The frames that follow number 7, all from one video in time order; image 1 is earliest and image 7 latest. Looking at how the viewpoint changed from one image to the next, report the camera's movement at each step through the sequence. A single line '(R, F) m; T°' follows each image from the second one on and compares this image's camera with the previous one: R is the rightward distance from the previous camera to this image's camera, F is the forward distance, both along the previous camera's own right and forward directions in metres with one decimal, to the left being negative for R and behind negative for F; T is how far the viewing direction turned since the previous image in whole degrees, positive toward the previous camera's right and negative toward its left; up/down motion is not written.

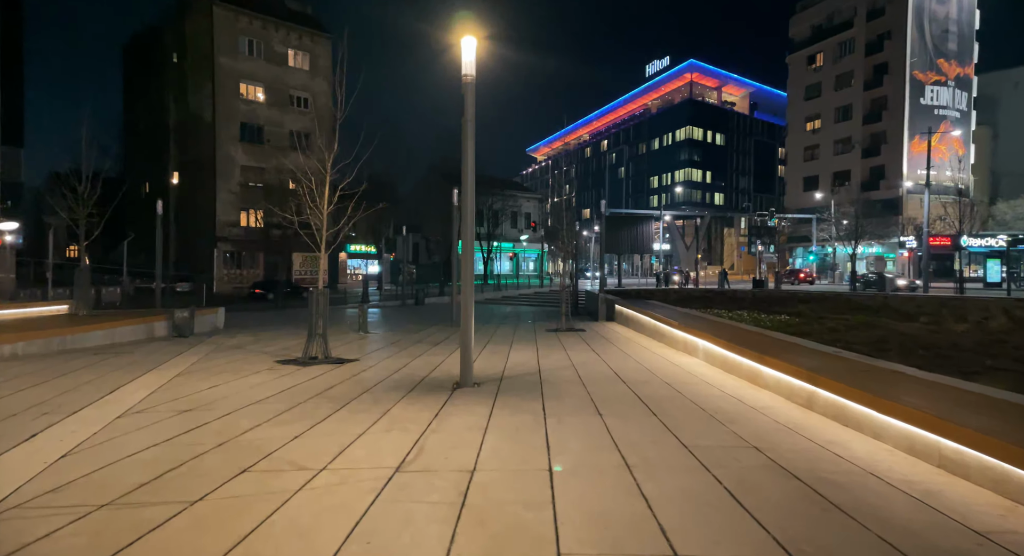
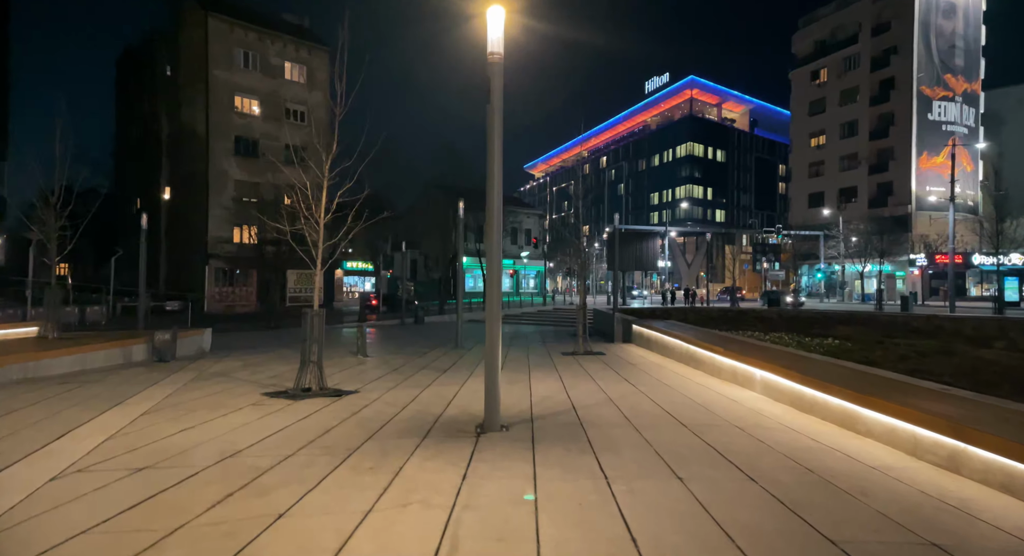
(-0.5, +1.4) m; 0°
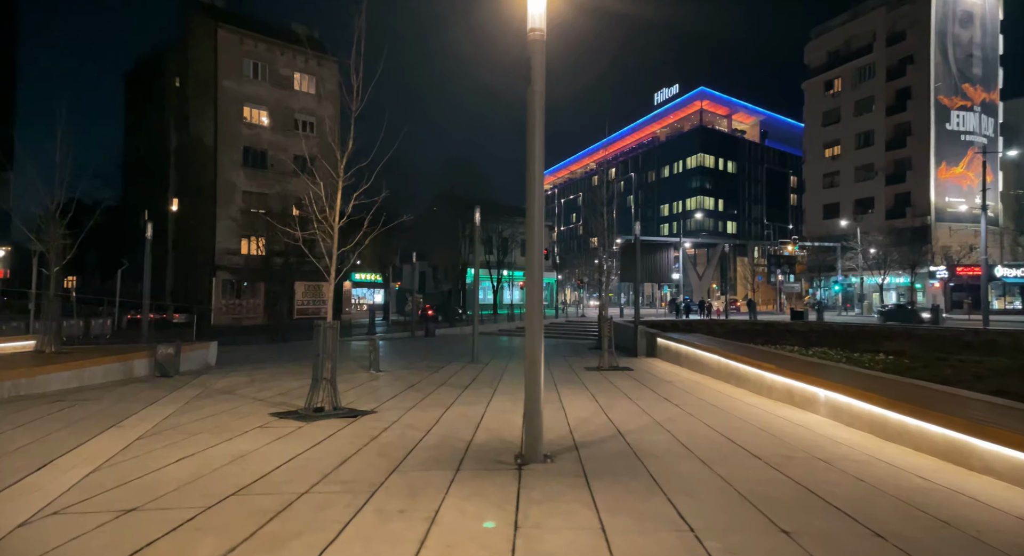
(-0.4, +0.8) m; -1°
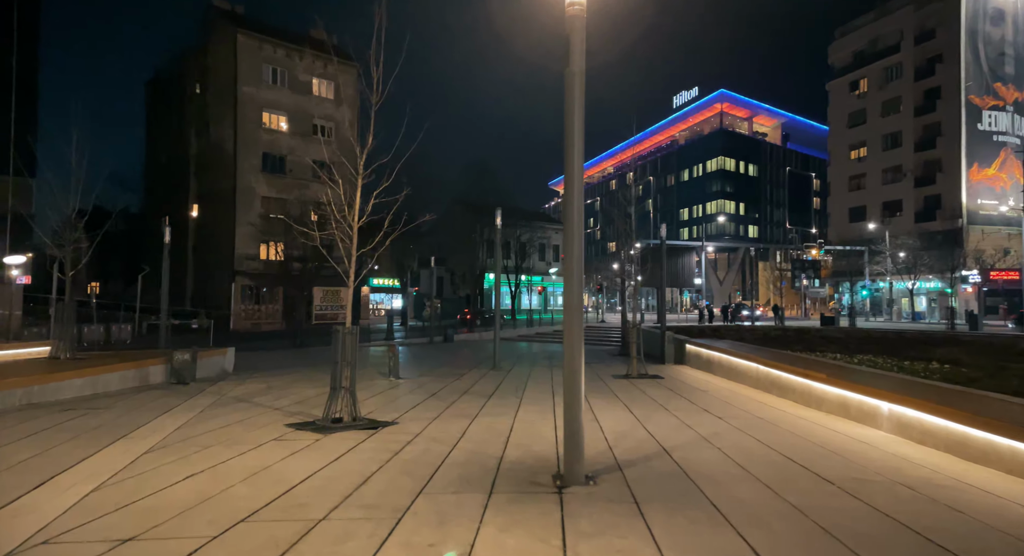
(-0.2, +0.6) m; -2°
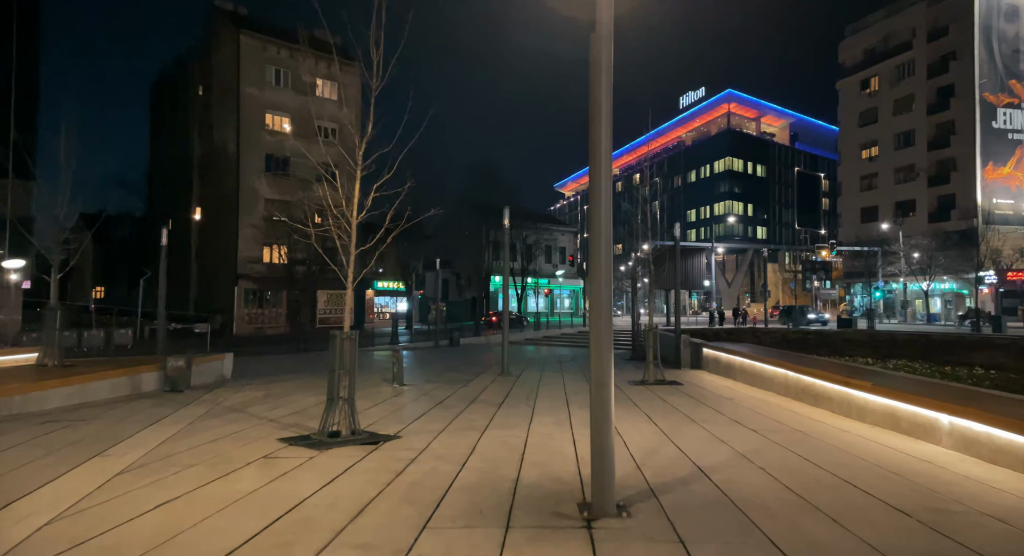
(-0.1, +0.7) m; -1°
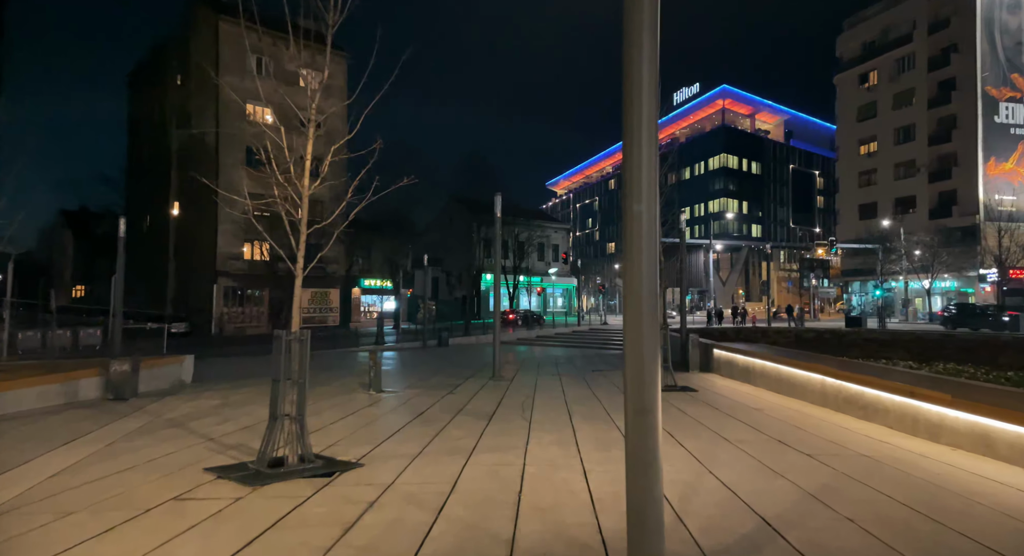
(0.0, +1.6) m; +1°
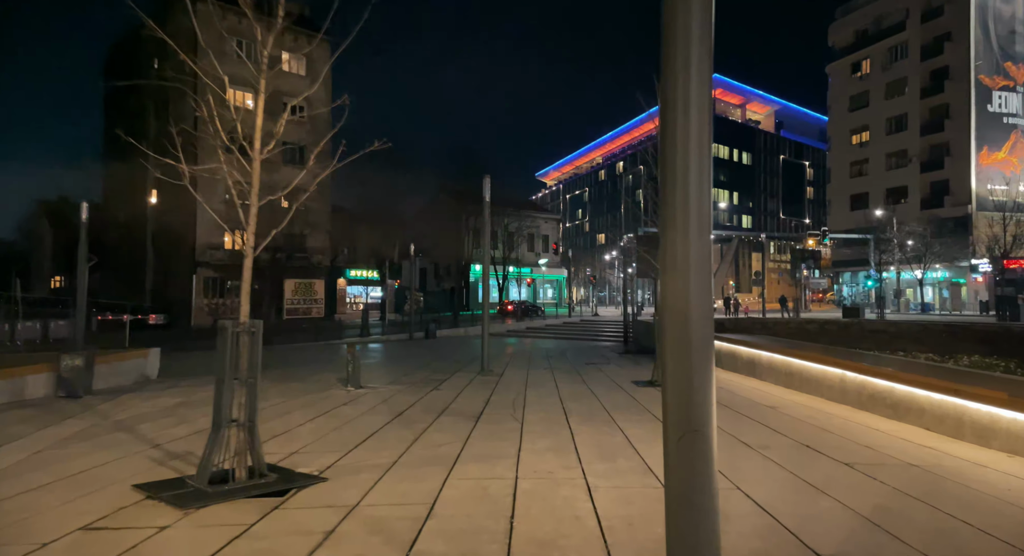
(0.0, +0.9) m; +1°
